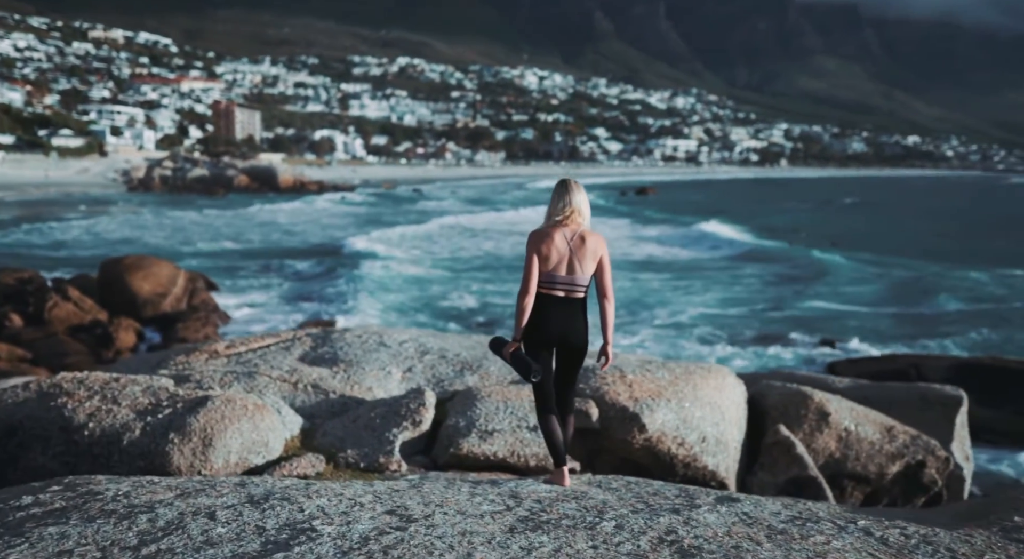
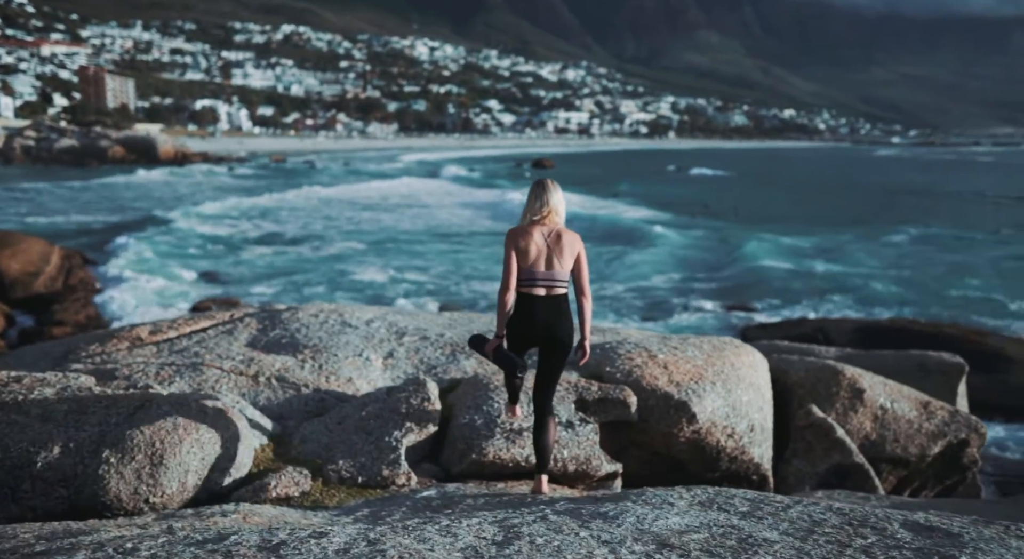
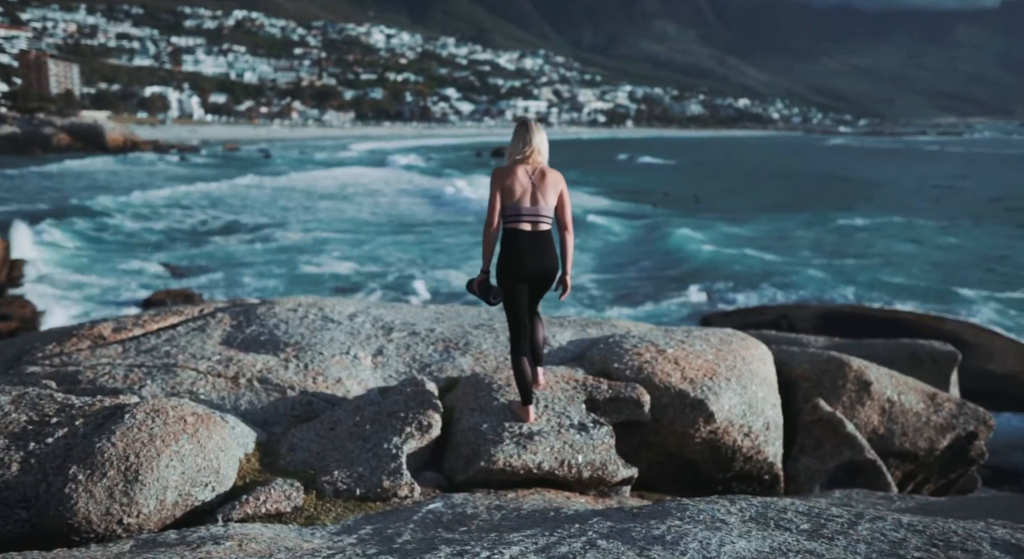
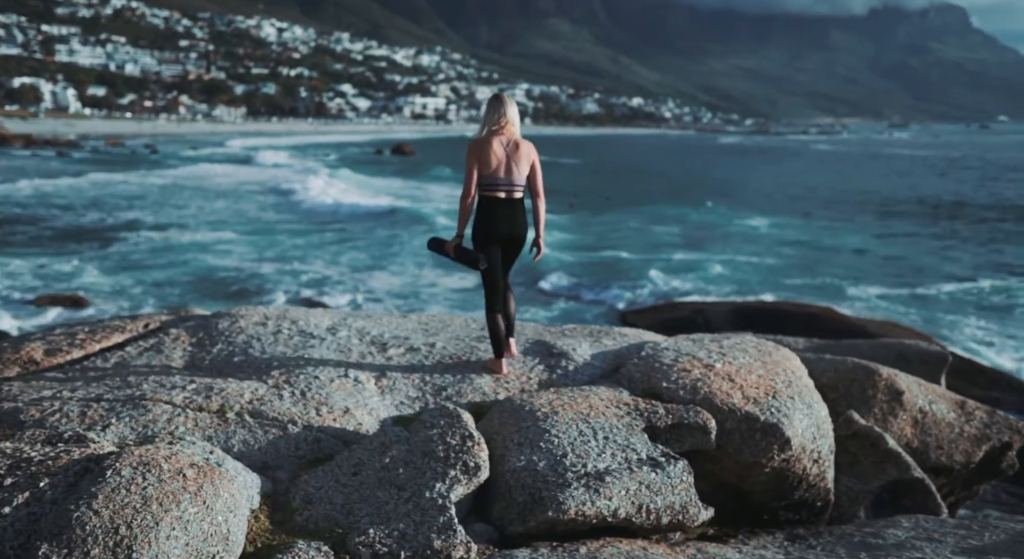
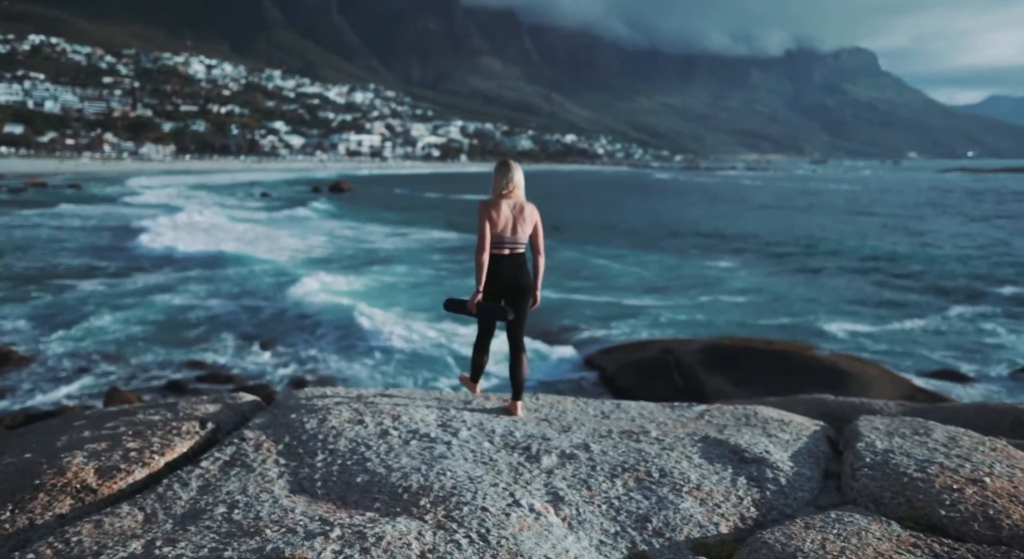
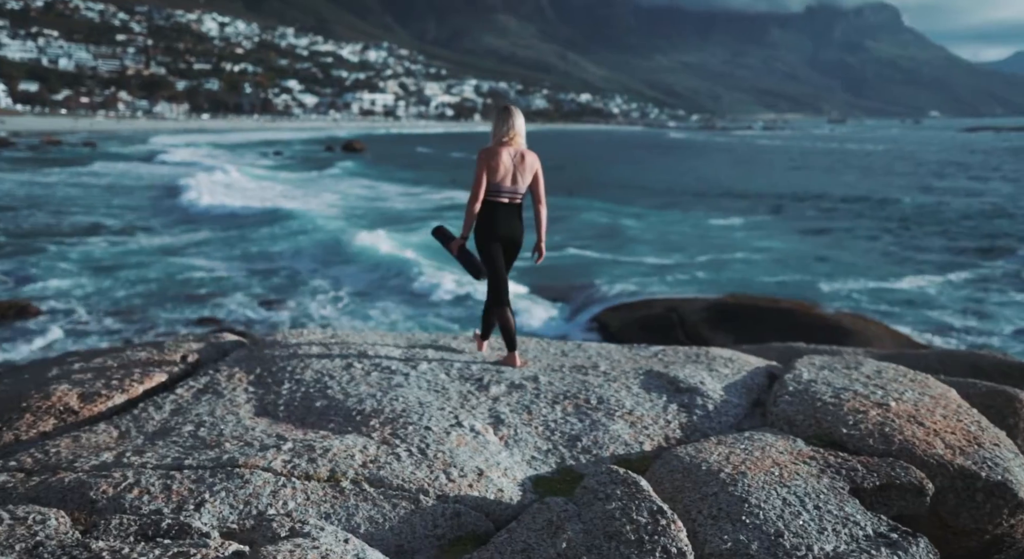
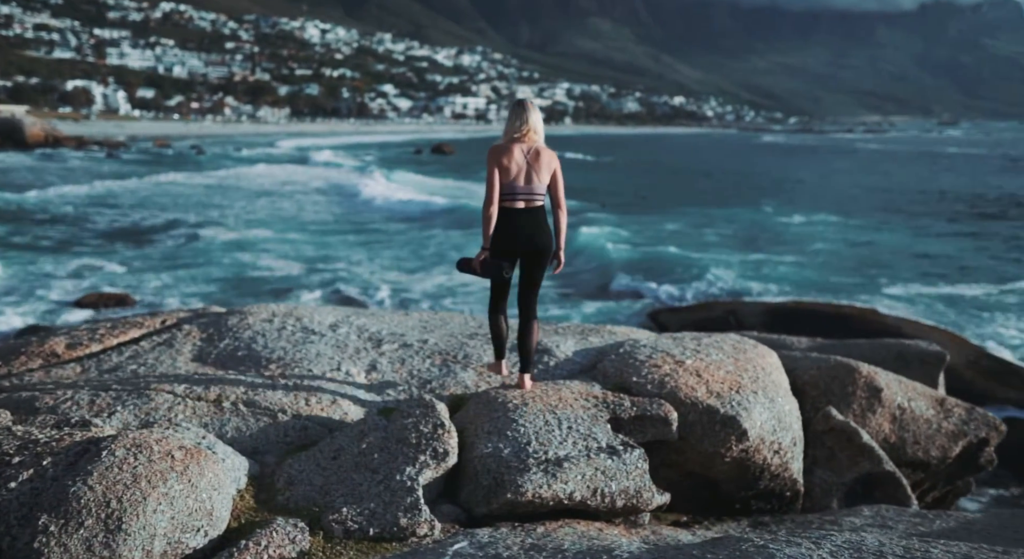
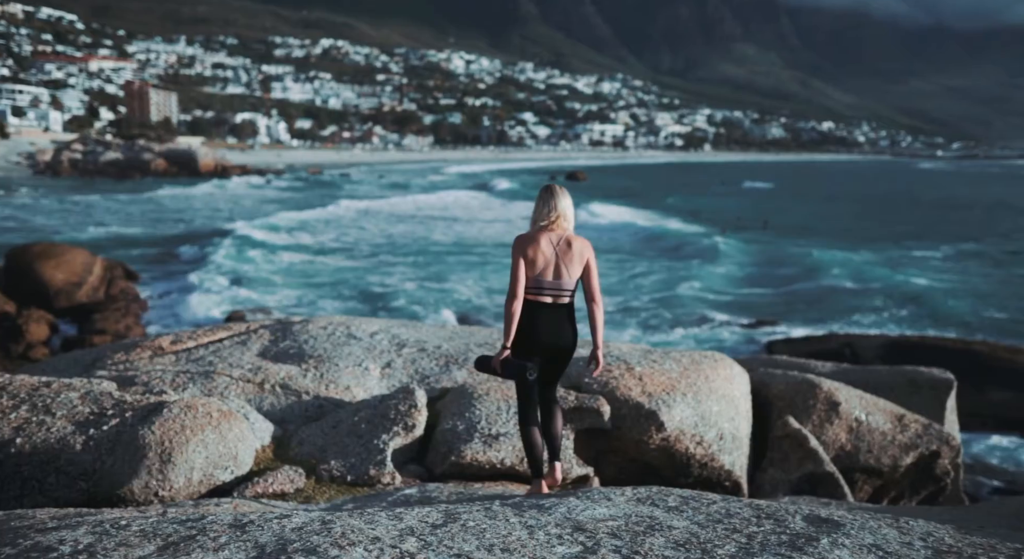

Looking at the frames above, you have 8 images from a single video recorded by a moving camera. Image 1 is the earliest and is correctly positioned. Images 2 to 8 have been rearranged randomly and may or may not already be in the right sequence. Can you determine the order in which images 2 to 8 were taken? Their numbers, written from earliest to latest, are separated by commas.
8, 2, 3, 7, 4, 6, 5
